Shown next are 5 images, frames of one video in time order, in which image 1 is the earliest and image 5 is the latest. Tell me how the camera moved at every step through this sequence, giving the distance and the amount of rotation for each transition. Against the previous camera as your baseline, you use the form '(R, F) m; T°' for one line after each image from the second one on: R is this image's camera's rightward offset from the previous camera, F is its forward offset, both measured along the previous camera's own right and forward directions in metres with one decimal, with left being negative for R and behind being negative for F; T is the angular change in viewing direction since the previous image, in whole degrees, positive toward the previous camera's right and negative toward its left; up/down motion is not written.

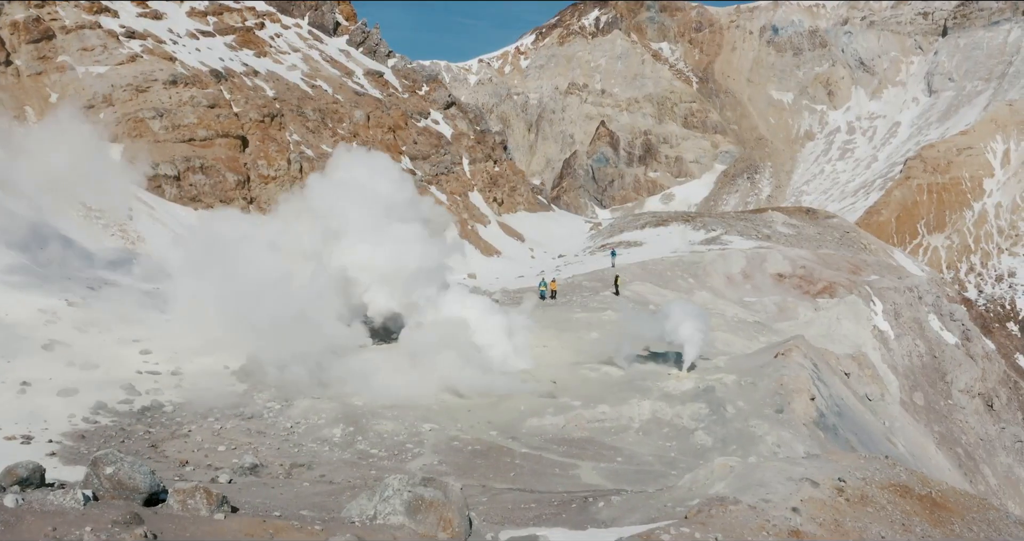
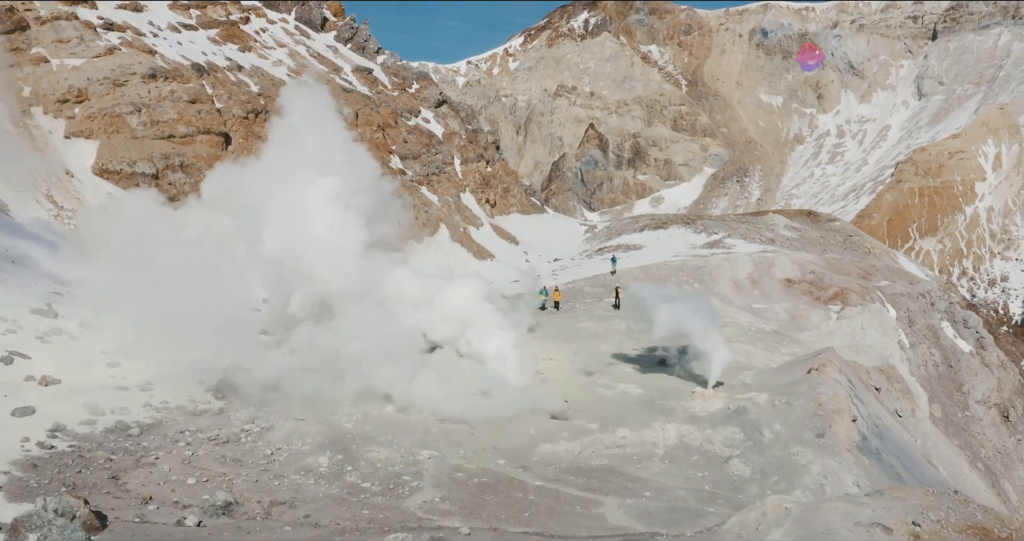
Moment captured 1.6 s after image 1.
(-0.4, +1.4) m; +1°
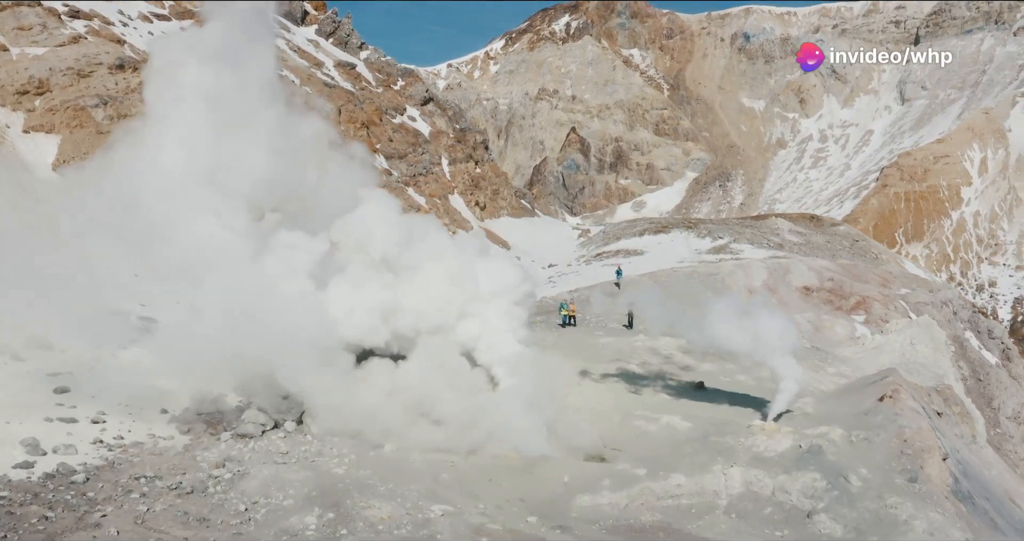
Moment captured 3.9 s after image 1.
(-0.7, +2.1) m; +2°
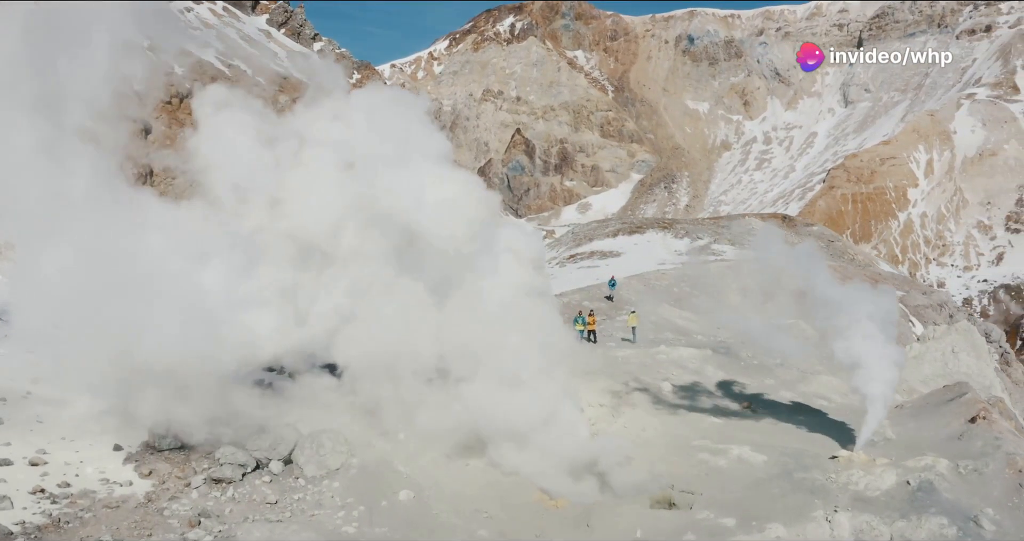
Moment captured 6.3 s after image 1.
(-1.3, +2.0) m; +5°
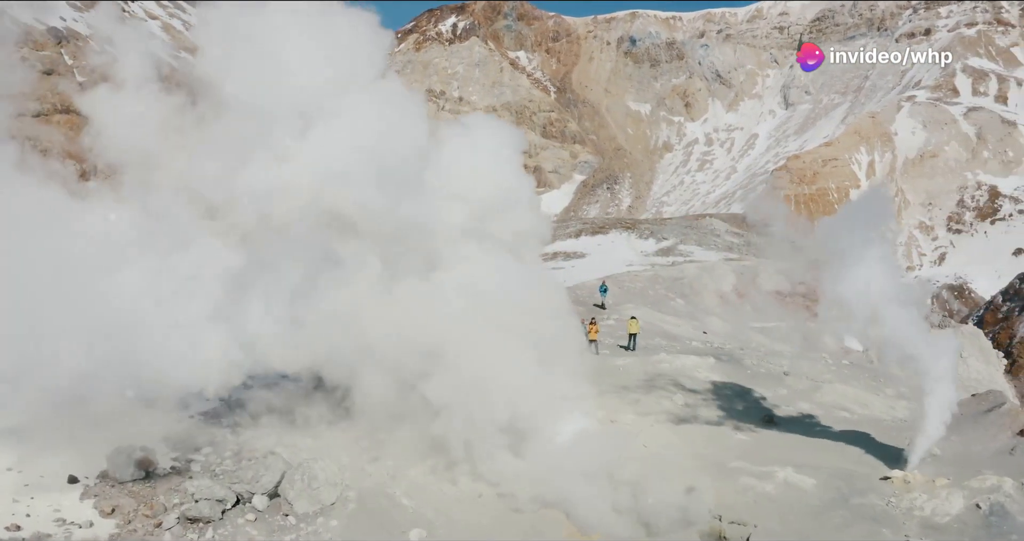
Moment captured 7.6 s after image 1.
(-1.0, +1.1) m; +5°
